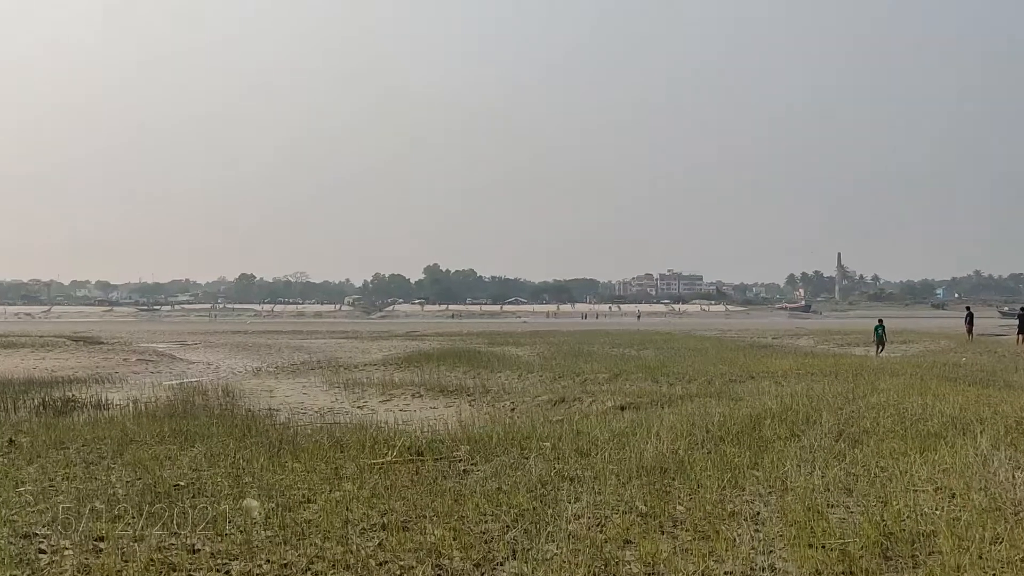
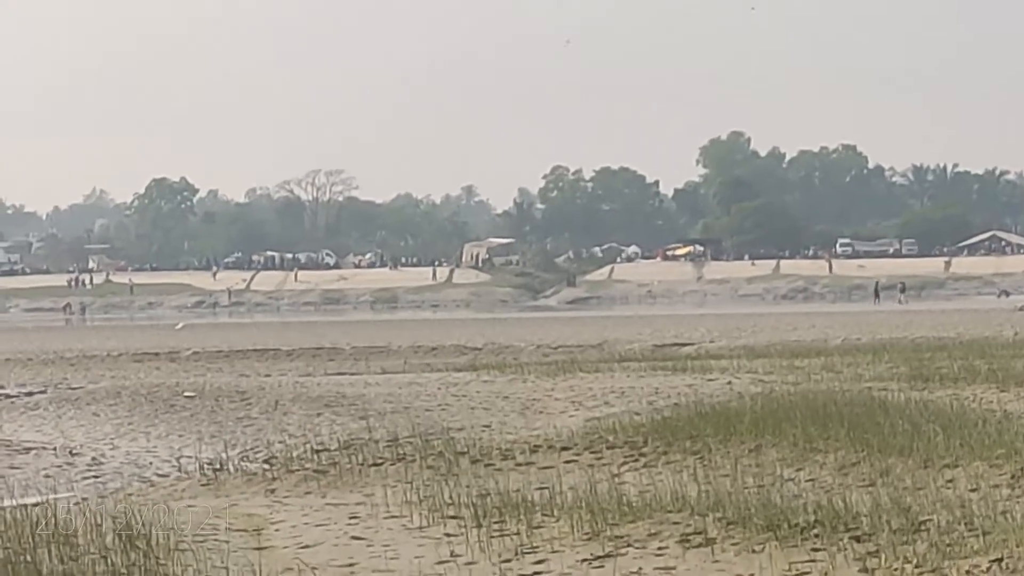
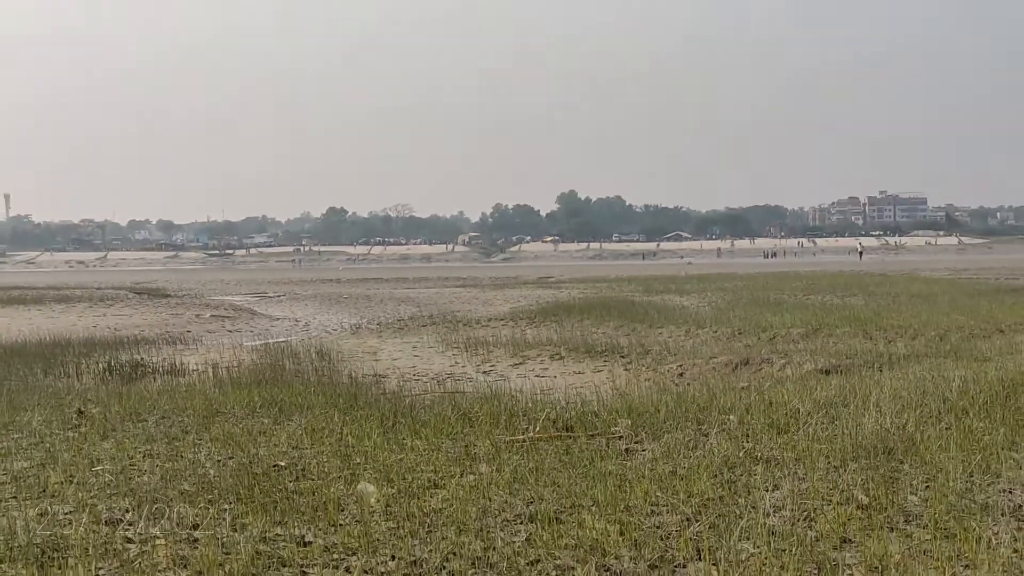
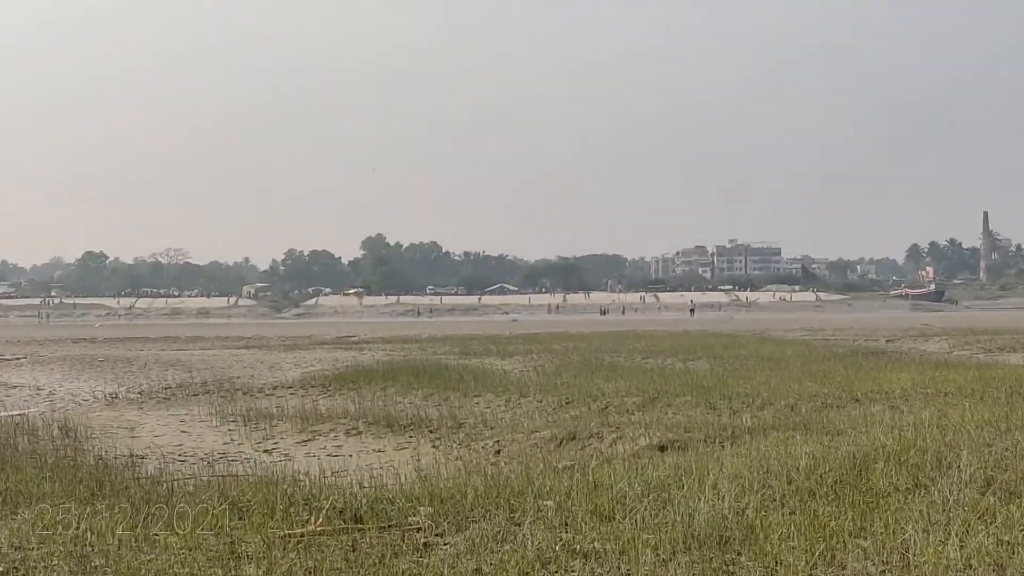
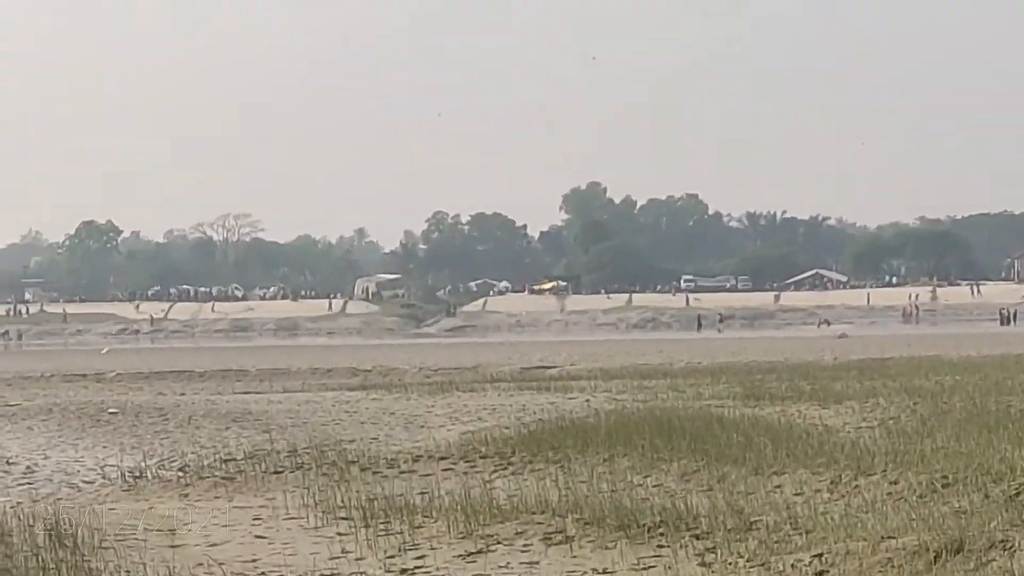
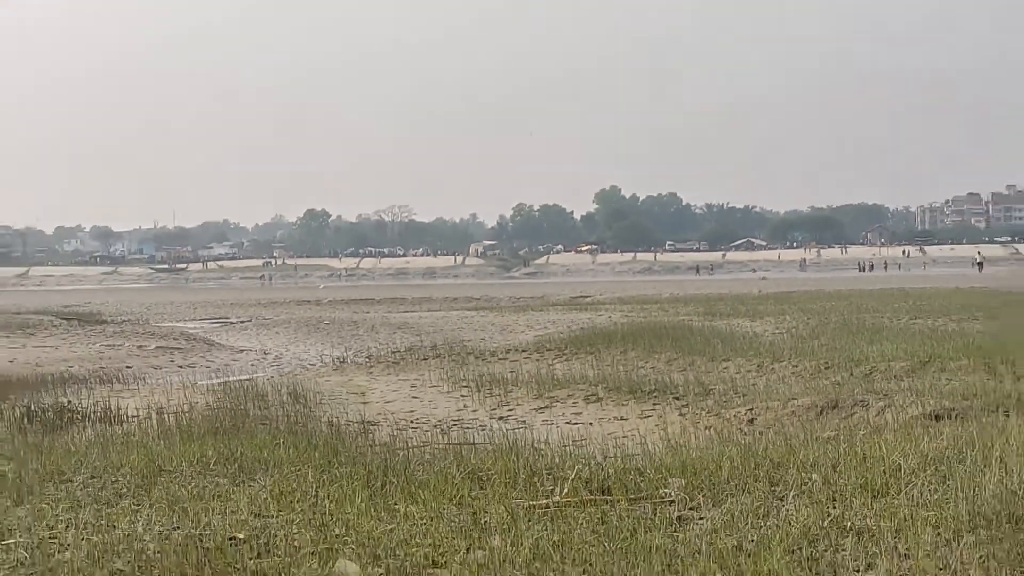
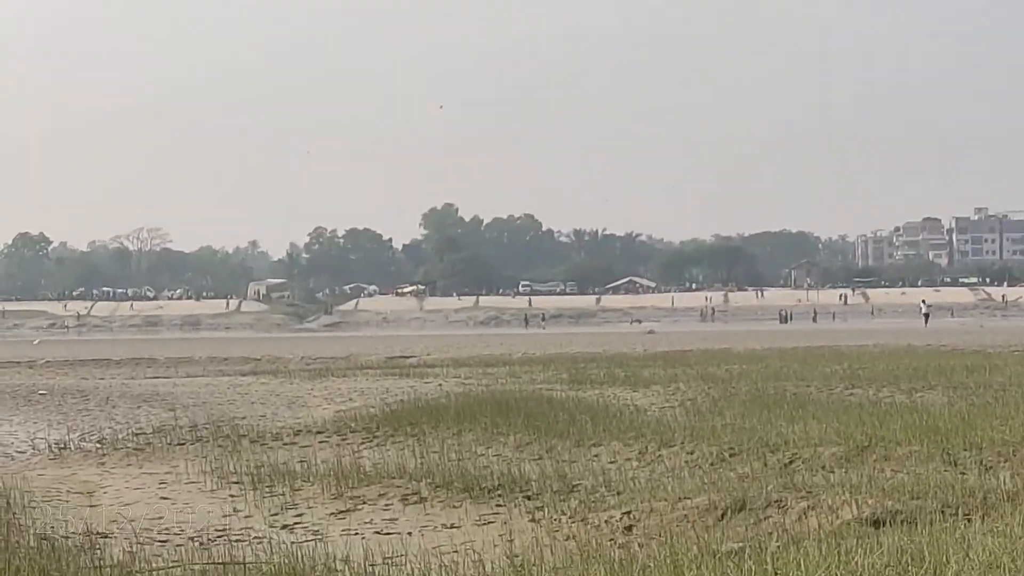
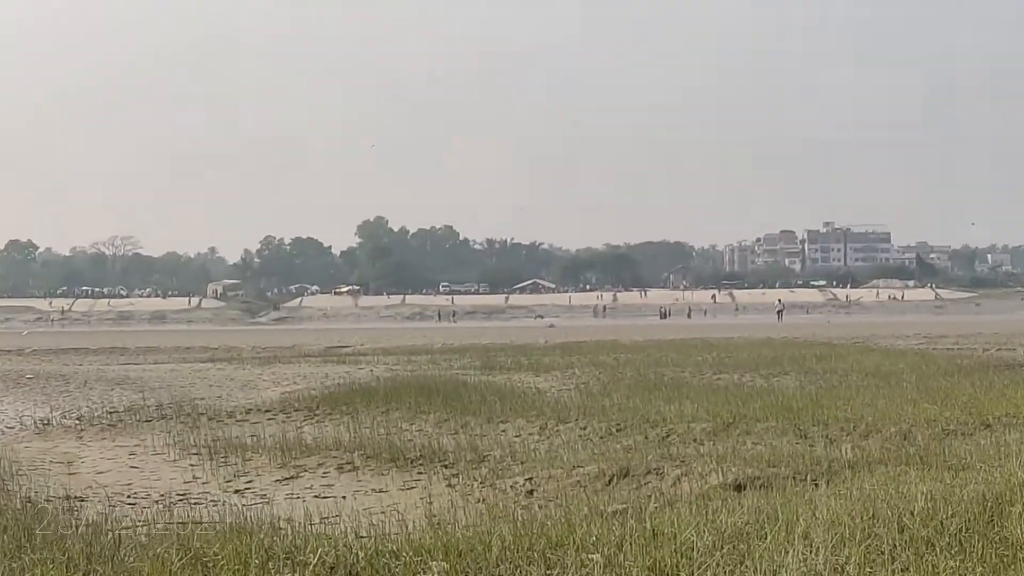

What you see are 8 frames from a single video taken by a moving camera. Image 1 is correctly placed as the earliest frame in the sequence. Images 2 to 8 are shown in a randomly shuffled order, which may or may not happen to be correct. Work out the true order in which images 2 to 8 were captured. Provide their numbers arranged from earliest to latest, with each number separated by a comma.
4, 8, 7, 5, 2, 6, 3
